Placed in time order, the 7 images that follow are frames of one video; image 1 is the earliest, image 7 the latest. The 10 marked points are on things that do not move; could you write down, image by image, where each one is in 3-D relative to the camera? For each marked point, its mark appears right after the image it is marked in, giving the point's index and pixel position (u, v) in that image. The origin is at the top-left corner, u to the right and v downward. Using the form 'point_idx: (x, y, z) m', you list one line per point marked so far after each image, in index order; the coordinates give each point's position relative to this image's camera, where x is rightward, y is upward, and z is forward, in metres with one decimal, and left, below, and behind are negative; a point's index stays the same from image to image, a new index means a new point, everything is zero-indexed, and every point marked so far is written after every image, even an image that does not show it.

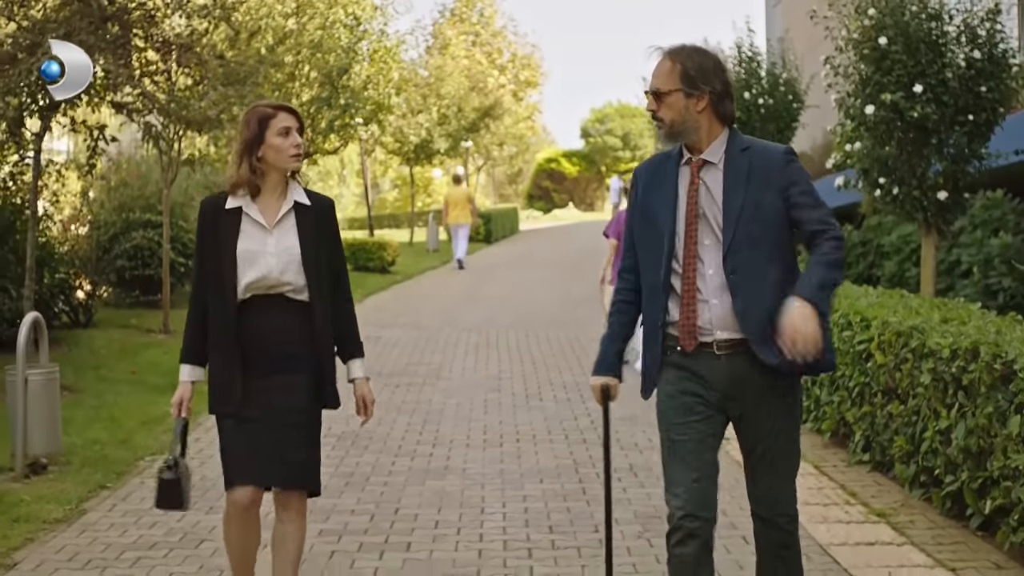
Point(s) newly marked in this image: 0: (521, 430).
0: (0.0, -0.9, +8.4) m
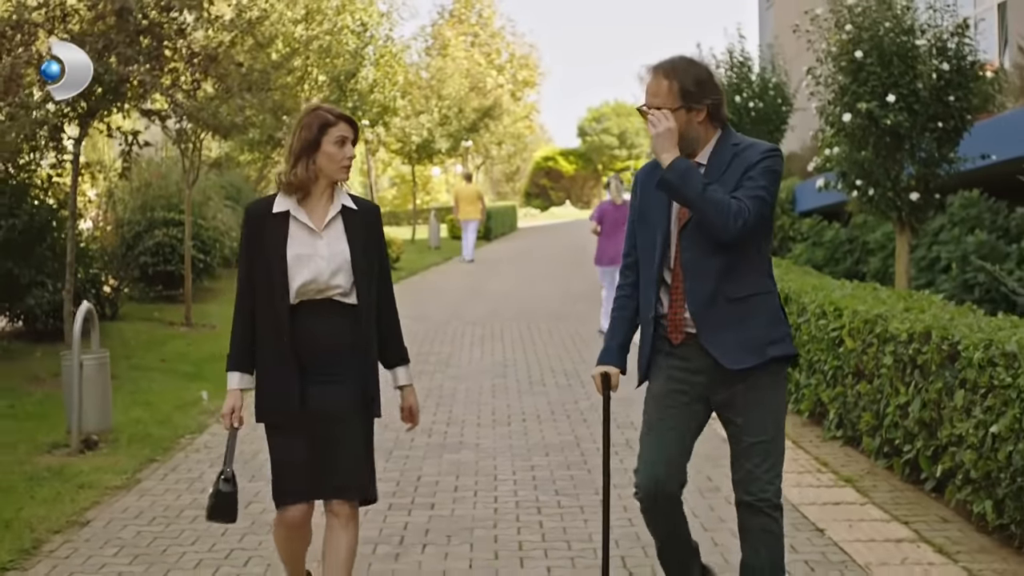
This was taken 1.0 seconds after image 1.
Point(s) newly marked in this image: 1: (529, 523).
0: (+0.1, -0.9, +9.2) m
1: (+0.1, -1.1, +6.2) m
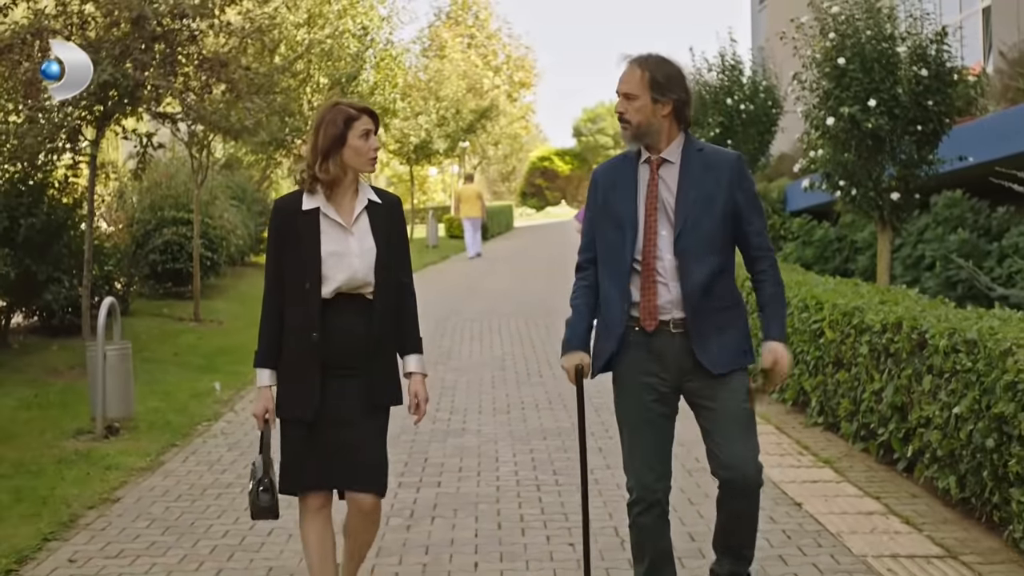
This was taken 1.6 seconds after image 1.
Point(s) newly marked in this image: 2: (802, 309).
0: (+0.1, -0.8, +9.7) m
1: (+0.1, -1.1, +6.6) m
2: (+2.0, -0.1, +9.0) m
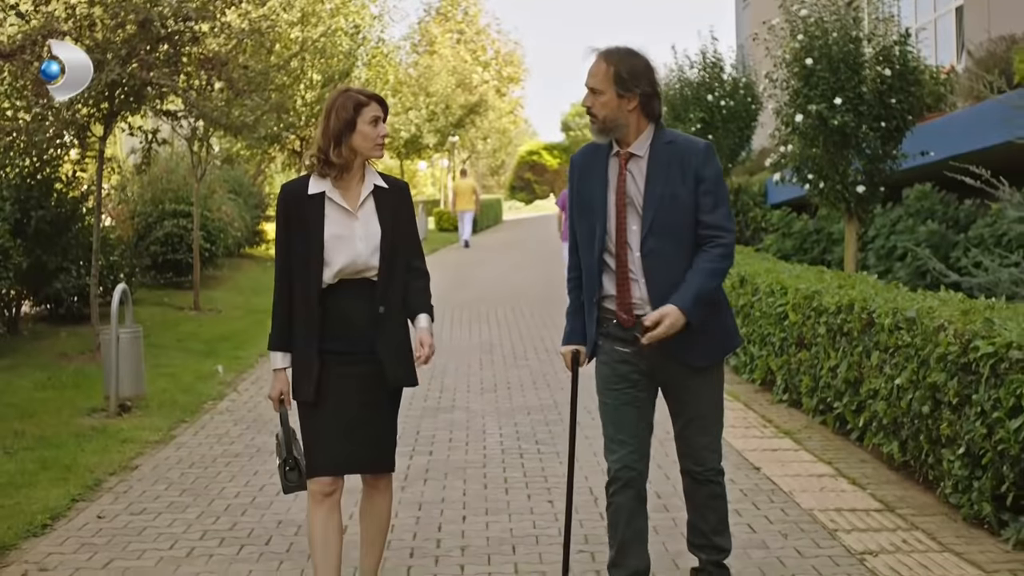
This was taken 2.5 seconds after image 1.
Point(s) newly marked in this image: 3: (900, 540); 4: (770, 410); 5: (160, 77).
0: (0.0, -0.7, +10.3) m
1: (0.0, -1.0, +7.3) m
2: (+1.9, 0.0, +9.6) m
3: (+1.6, -1.1, +5.5) m
4: (+1.8, -0.8, +9.0) m
5: (-3.1, +1.9, +11.6) m
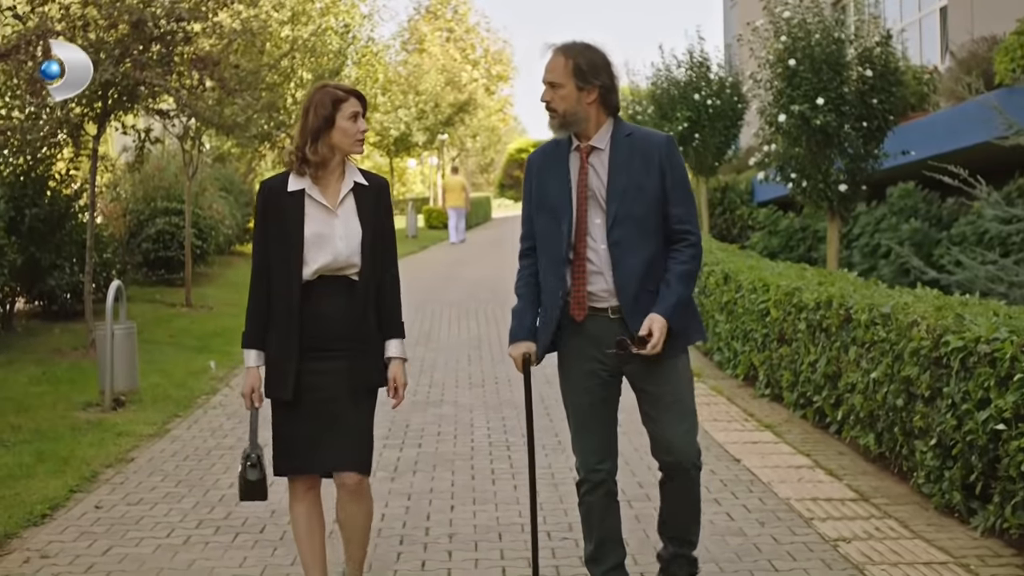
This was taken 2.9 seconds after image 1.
0: (-0.1, -0.7, +10.5) m
1: (-0.1, -1.0, +7.5) m
2: (+1.8, 0.0, +9.8) m
3: (+1.6, -1.0, +5.7) m
4: (+1.7, -0.8, +9.2) m
5: (-3.2, +1.9, +11.8) m
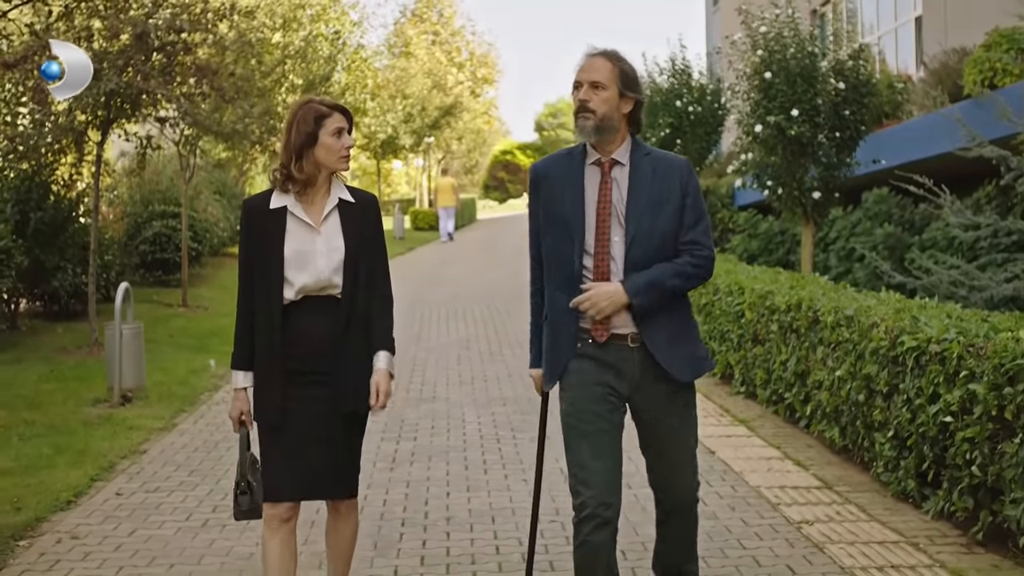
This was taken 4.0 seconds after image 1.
0: (-0.2, -0.7, +11.0) m
1: (-0.1, -1.0, +8.0) m
2: (+1.7, 0.0, +10.4) m
3: (+1.5, -1.1, +6.2) m
4: (+1.6, -0.8, +9.8) m
5: (-3.3, +1.9, +12.2) m
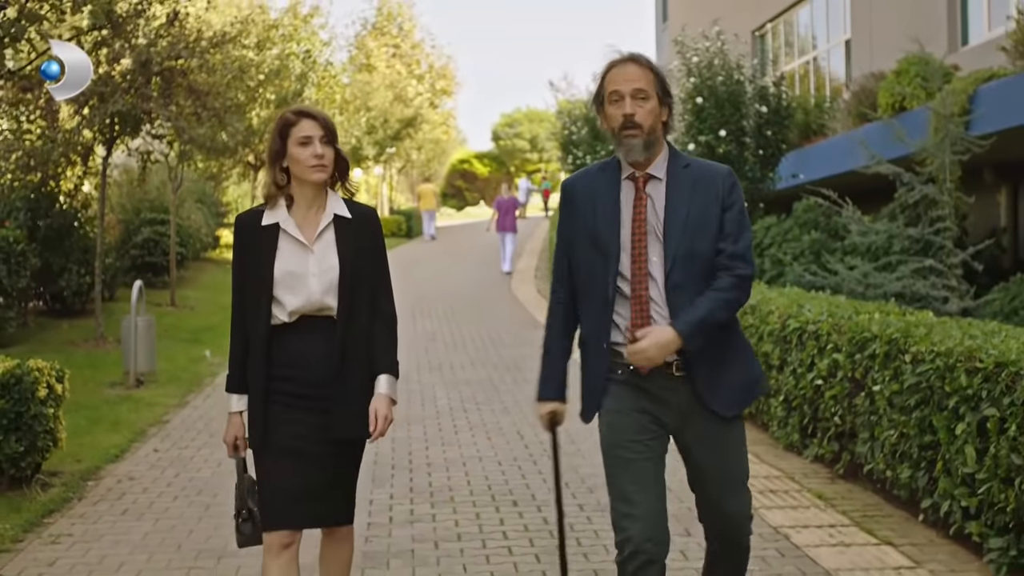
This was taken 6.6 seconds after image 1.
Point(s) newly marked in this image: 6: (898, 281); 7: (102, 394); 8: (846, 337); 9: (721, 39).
0: (-0.6, -0.7, +12.6) m
1: (-0.4, -0.9, +9.5) m
2: (+1.4, 0.0, +12.0) m
3: (+1.3, -1.0, +7.9) m
4: (+1.3, -0.8, +11.4) m
5: (-3.7, +1.9, +13.7) m
6: (+3.4, +0.1, +11.6) m
7: (-3.4, -0.9, +10.9) m
8: (+1.8, -0.3, +7.1) m
9: (+2.3, +2.8, +14.5) m
